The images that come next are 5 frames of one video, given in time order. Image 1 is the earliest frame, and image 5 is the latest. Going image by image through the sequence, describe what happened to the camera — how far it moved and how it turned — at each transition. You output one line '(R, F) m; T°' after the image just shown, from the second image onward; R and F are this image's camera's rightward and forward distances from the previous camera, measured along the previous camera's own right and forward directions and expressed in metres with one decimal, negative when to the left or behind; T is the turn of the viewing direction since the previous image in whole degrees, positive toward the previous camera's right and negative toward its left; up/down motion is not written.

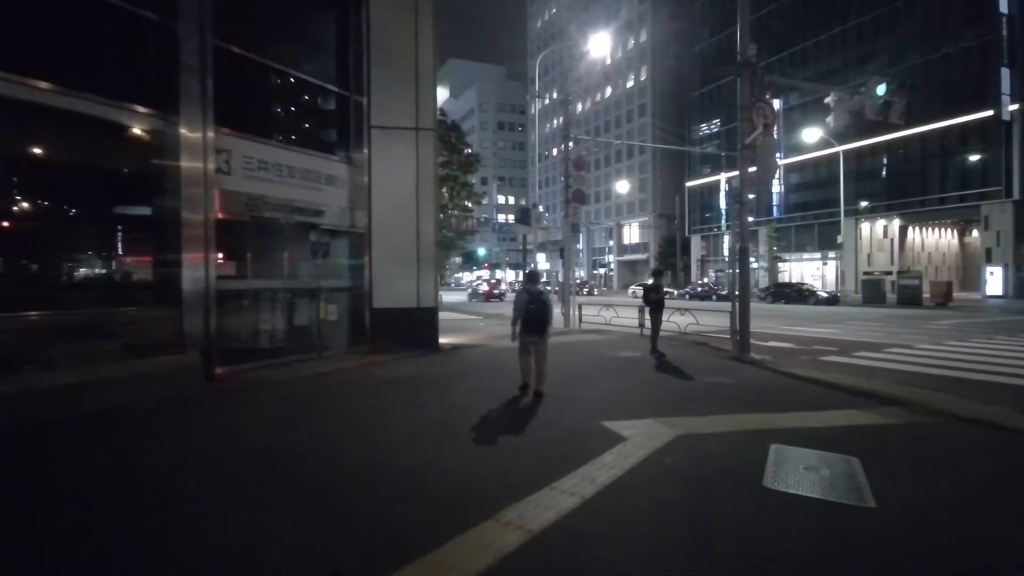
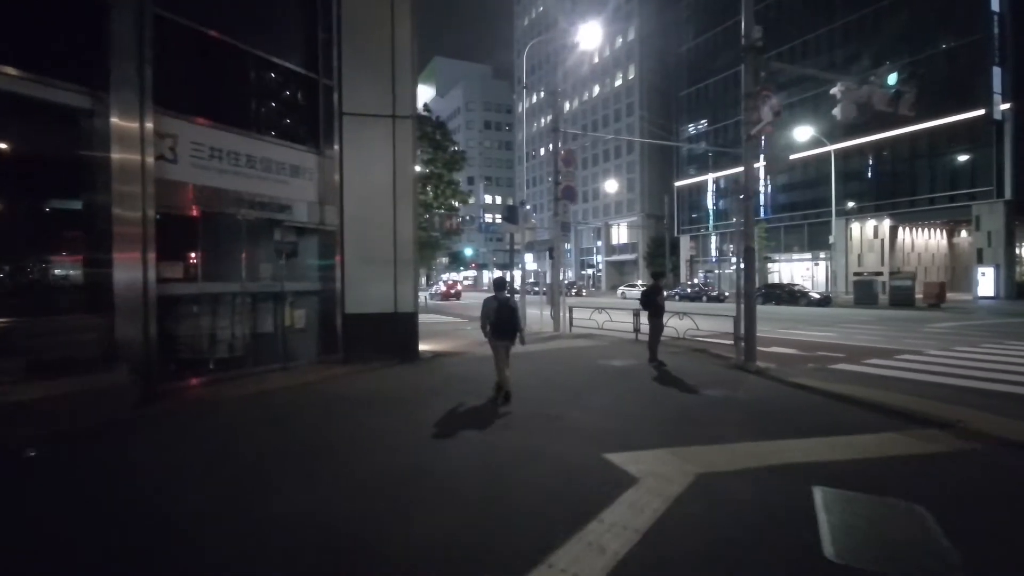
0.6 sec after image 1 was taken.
(0.0, +1.4) m; +1°
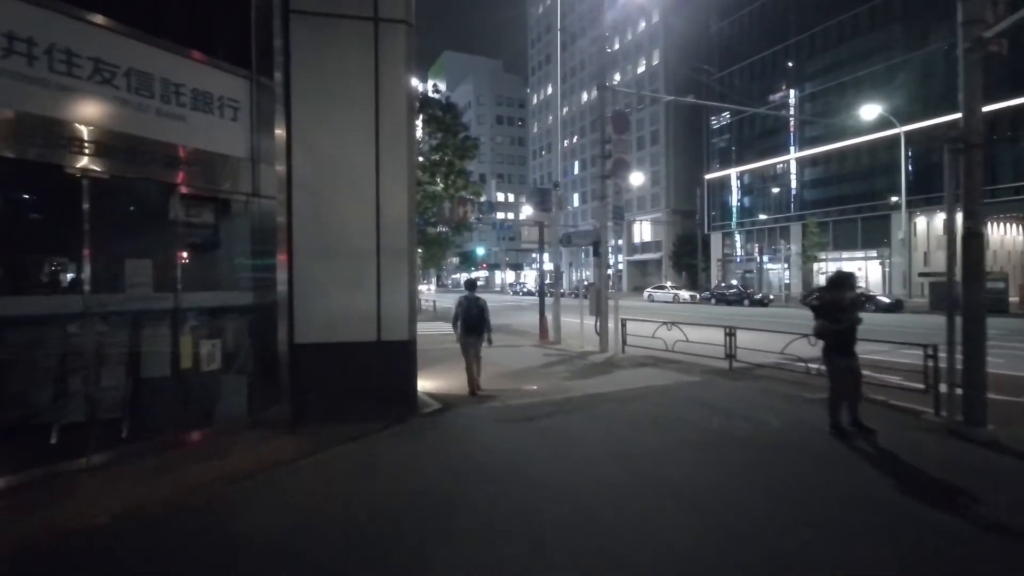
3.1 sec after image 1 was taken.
(-0.8, +6.0) m; -1°
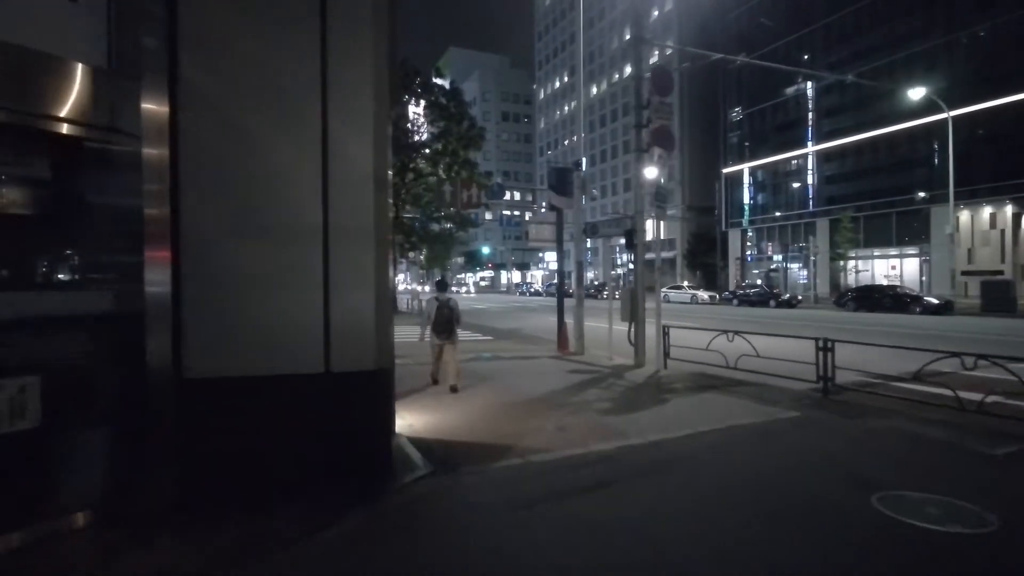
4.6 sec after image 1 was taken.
(-0.3, +3.6) m; -1°
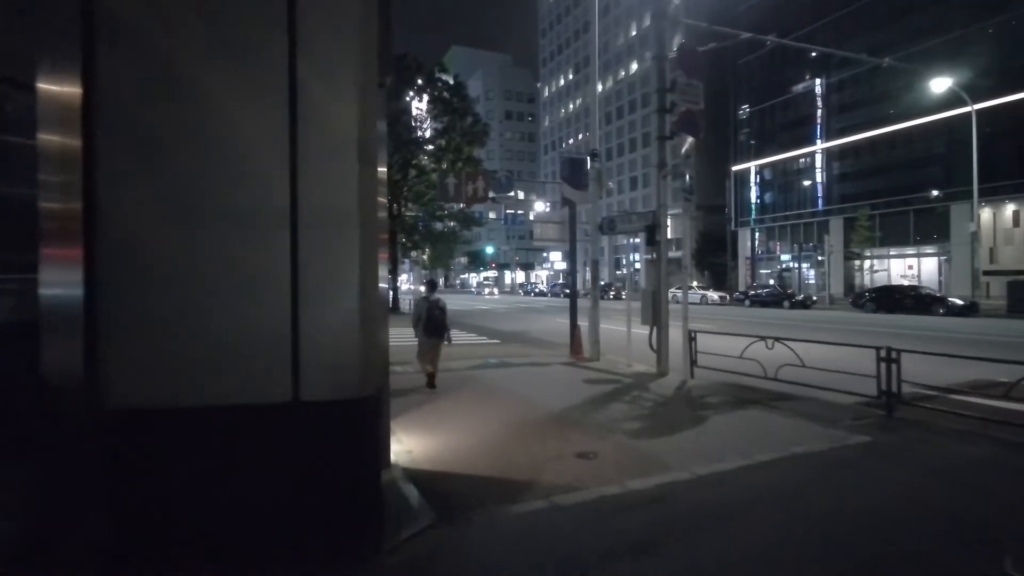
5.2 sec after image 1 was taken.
(-0.2, +1.4) m; 0°
